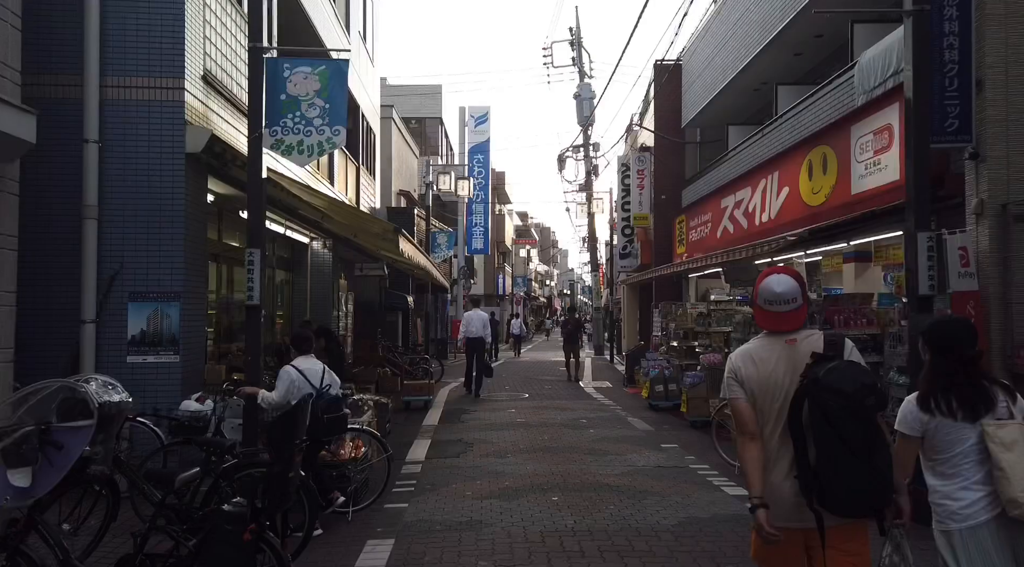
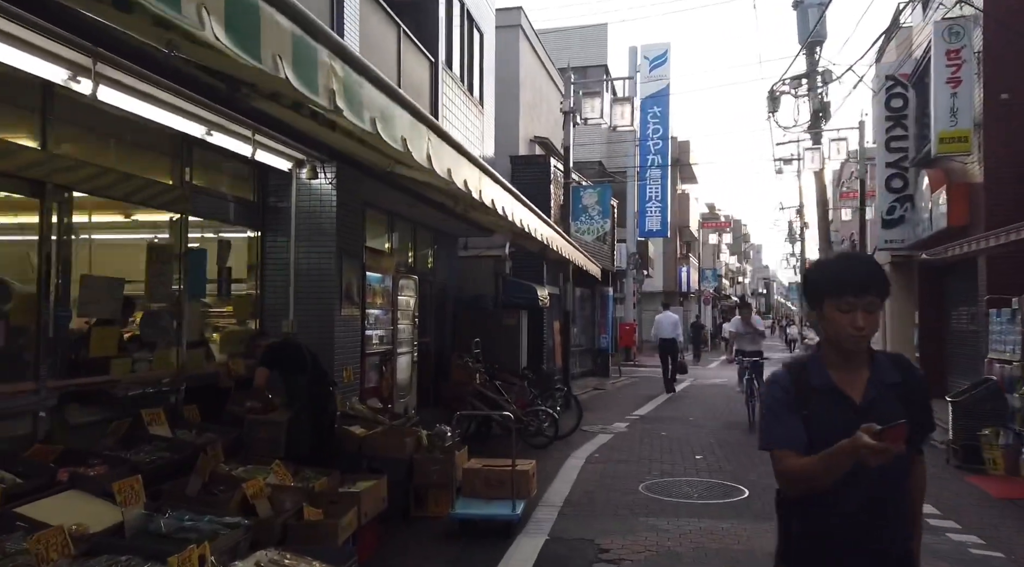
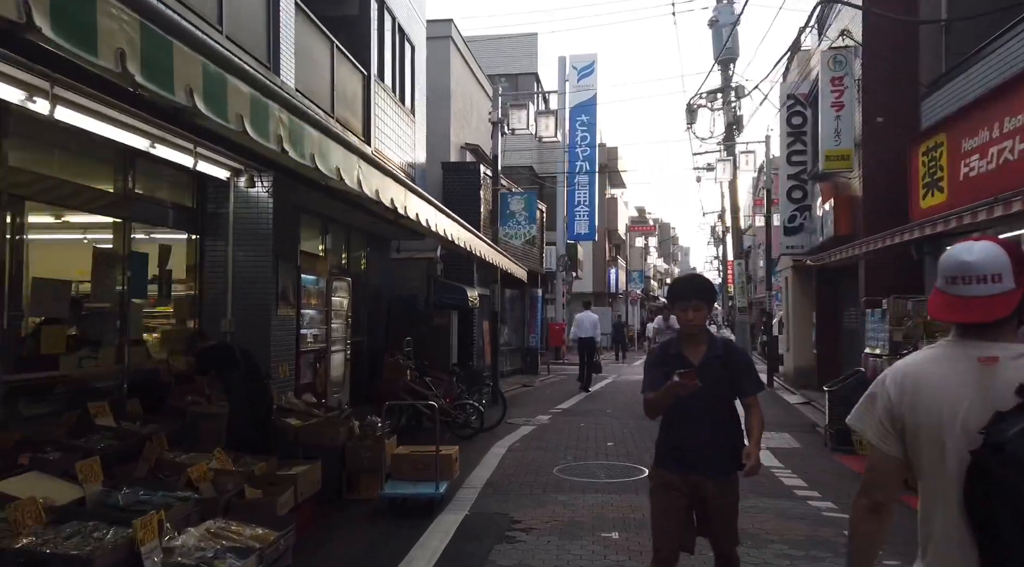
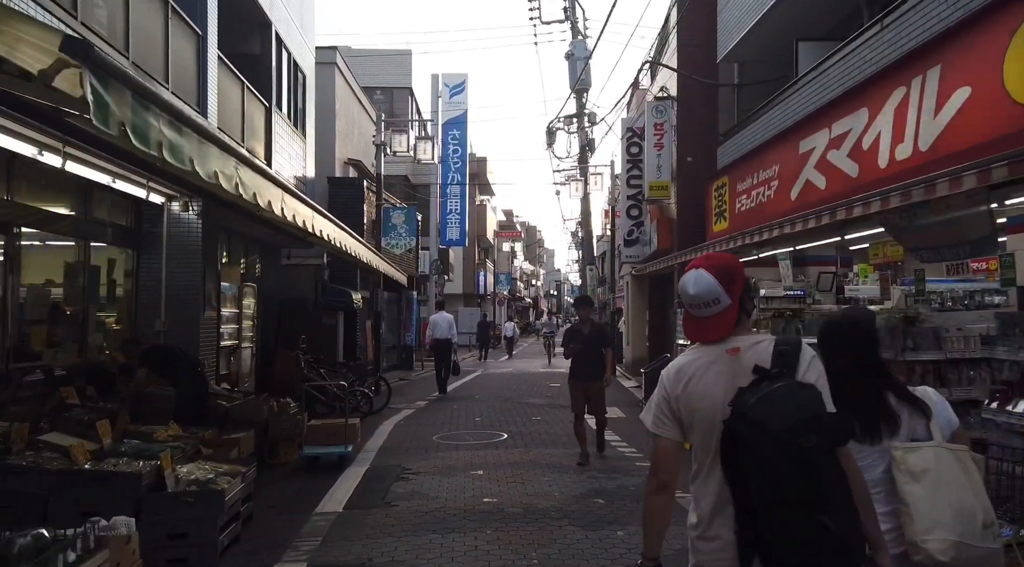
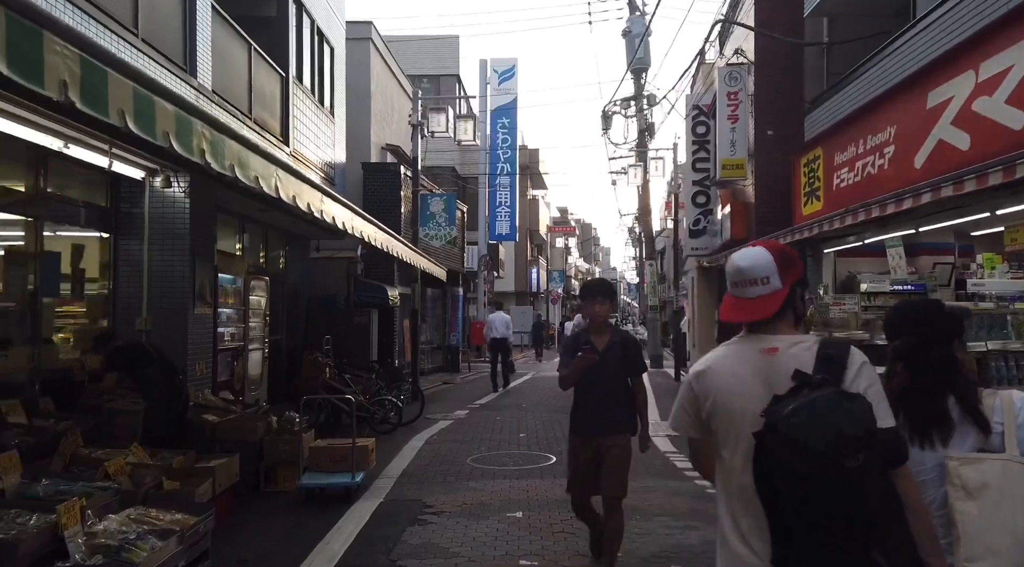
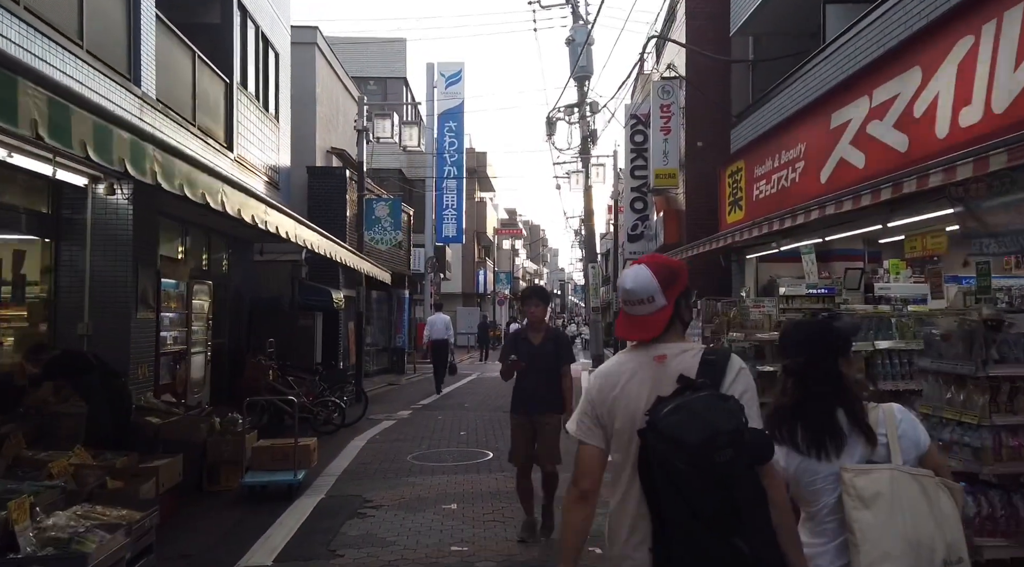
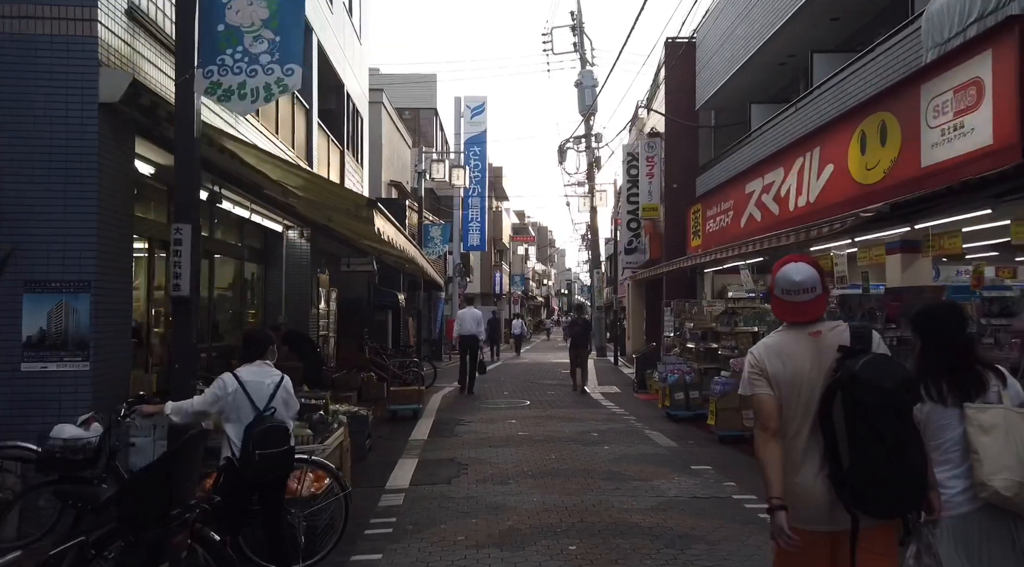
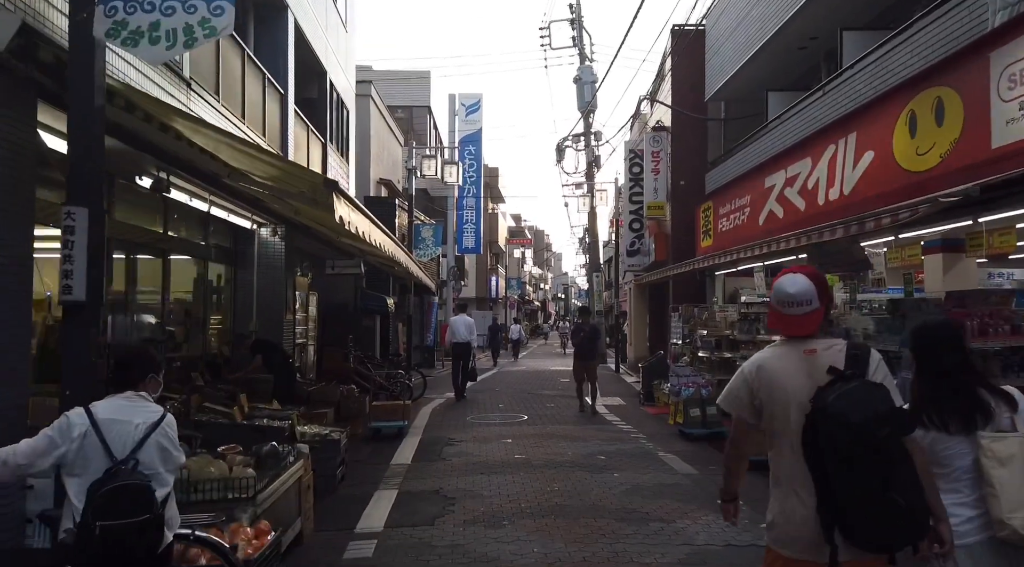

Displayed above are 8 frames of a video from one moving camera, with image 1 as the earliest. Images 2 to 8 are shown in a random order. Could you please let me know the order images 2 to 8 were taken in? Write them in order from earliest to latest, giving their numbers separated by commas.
7, 8, 4, 6, 5, 3, 2
